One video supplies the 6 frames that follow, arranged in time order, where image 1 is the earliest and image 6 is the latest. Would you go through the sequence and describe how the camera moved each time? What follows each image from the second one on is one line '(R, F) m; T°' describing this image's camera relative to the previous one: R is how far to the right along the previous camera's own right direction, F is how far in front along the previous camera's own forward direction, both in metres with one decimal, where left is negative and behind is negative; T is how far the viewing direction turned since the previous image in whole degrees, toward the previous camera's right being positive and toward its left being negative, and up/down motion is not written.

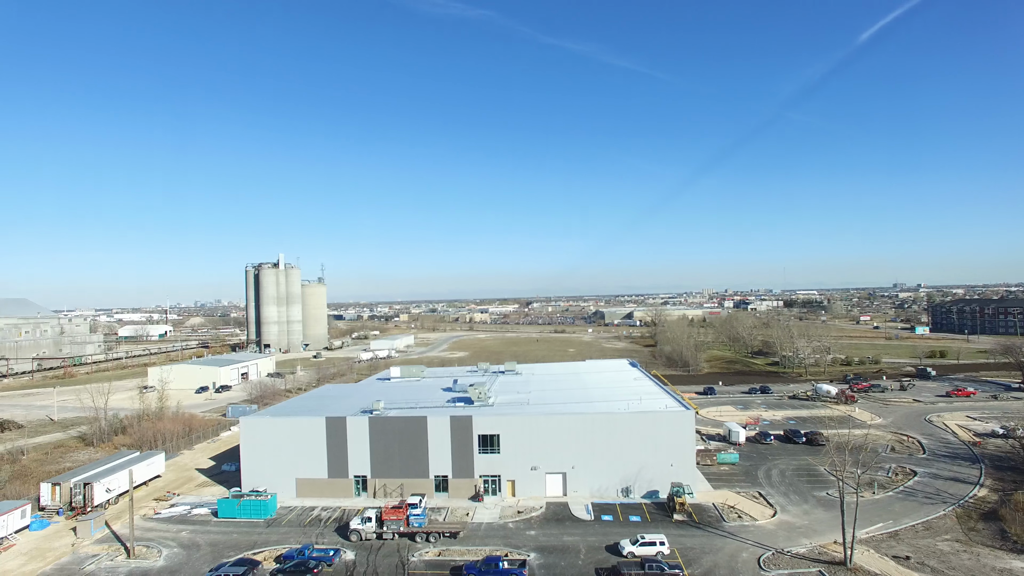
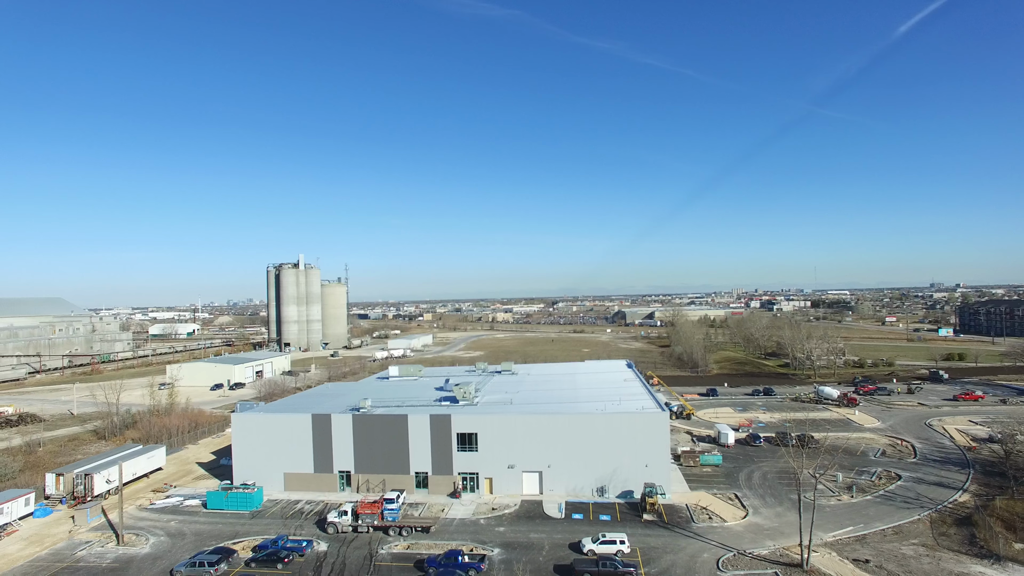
(+2.0, -0.5) m; -3°
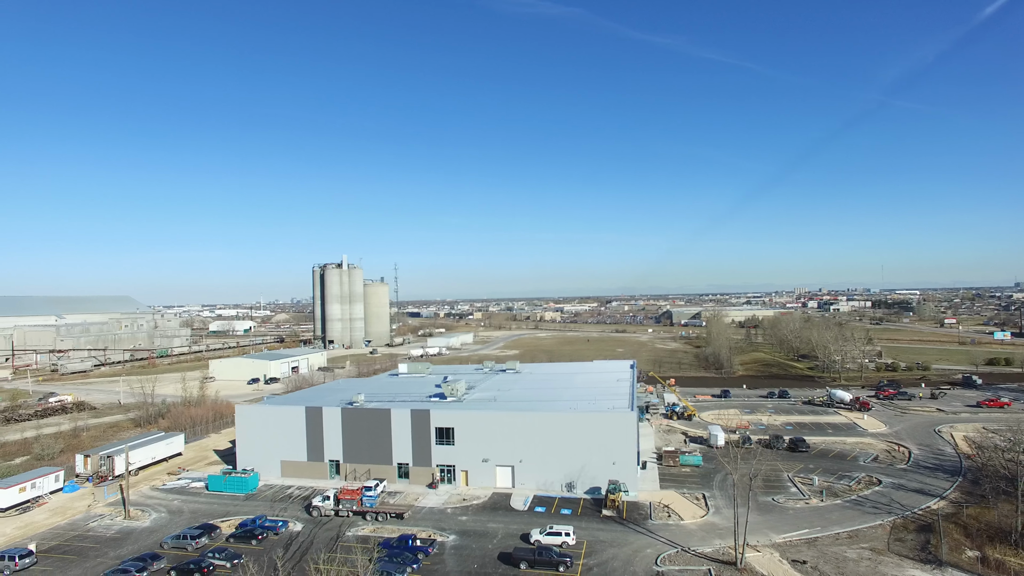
(+3.4, -1.0) m; -5°
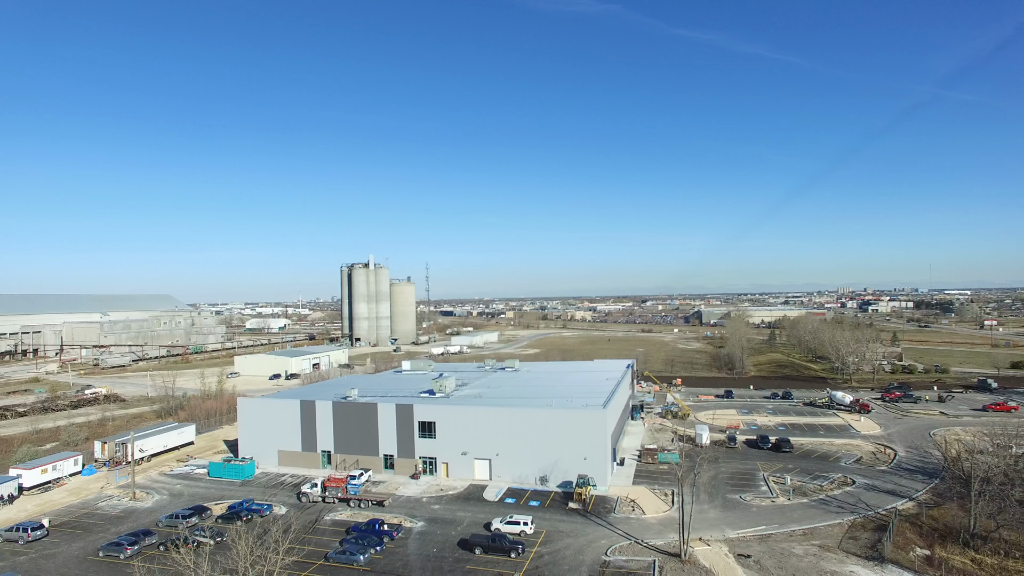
(+2.6, -1.0) m; -4°
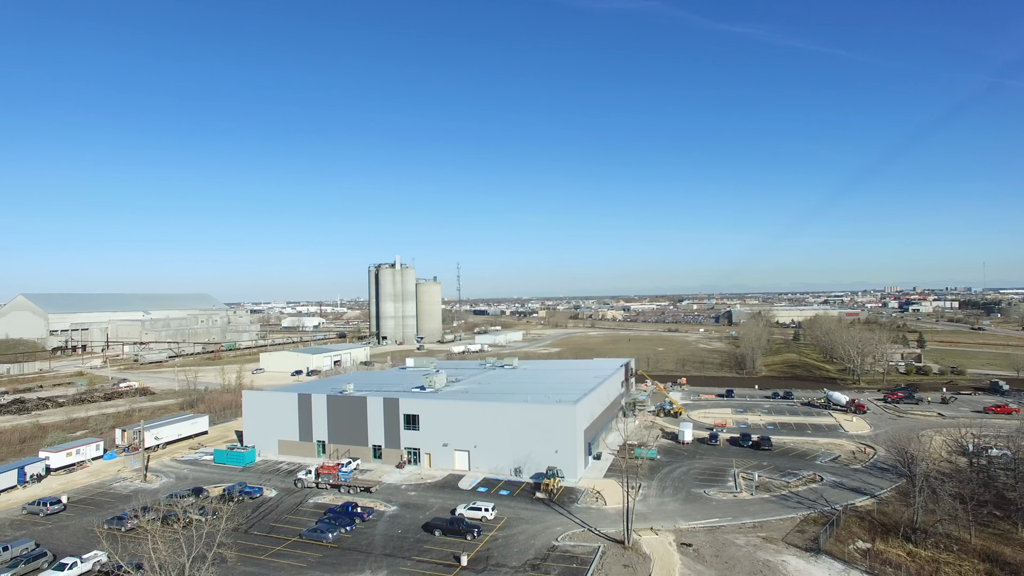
(+2.8, -1.2) m; -4°
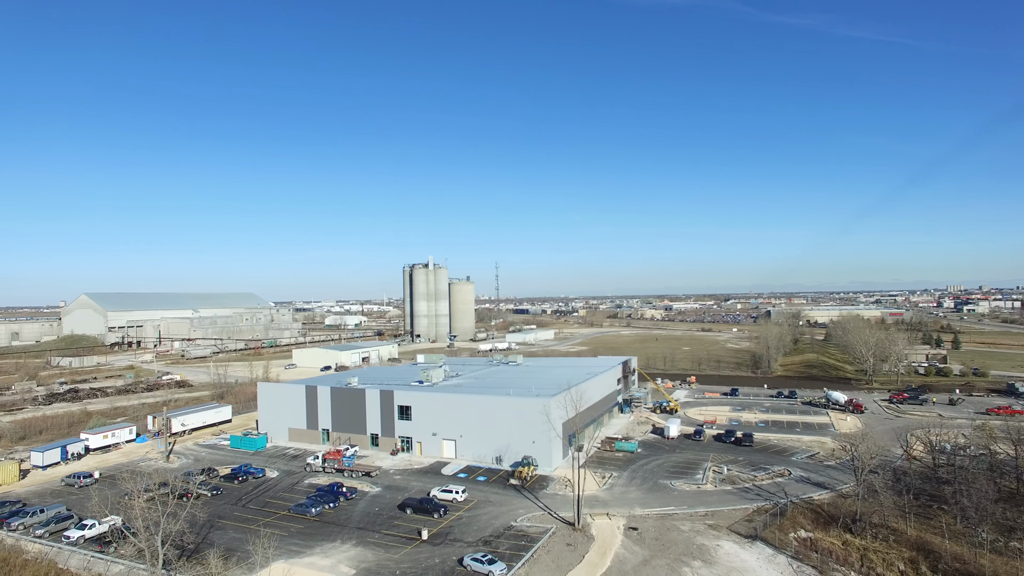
(+3.1, -1.6) m; -4°
